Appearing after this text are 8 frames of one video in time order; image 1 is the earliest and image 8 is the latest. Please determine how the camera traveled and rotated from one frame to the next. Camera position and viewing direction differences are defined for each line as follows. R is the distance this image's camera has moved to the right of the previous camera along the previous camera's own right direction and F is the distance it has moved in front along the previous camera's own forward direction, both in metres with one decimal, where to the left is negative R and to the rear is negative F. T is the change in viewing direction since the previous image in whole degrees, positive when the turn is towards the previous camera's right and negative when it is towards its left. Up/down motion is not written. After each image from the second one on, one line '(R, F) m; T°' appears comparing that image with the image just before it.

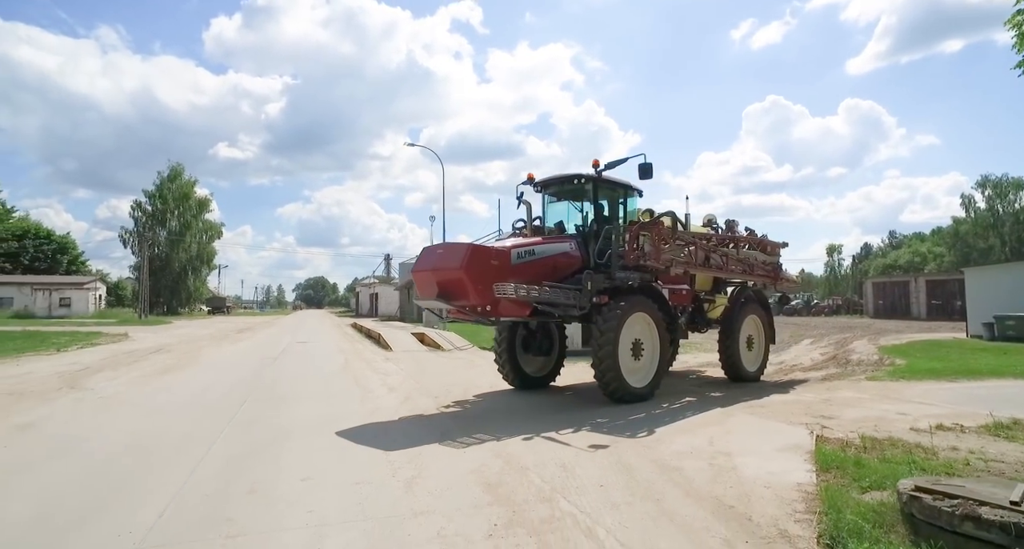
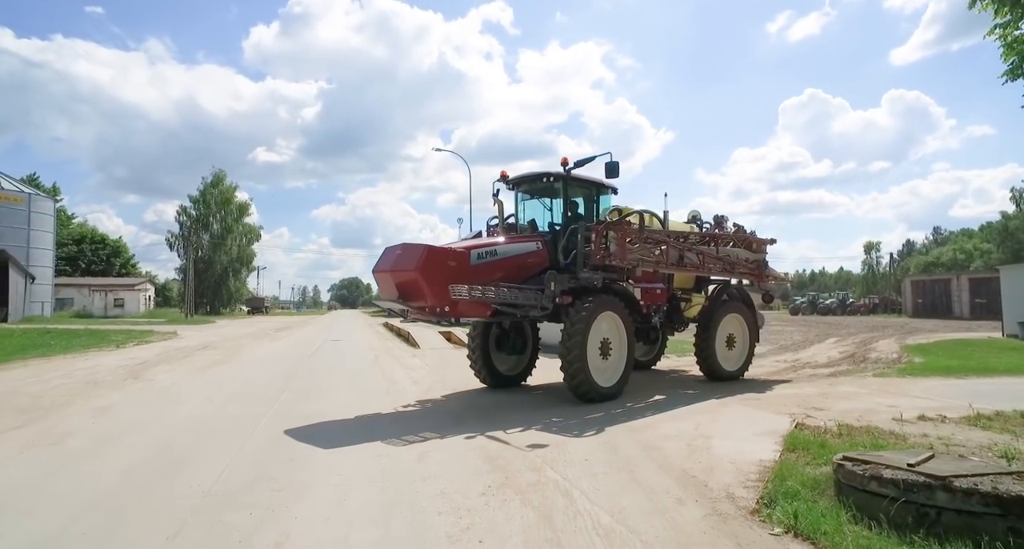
(+0.4, -0.8) m; -3°
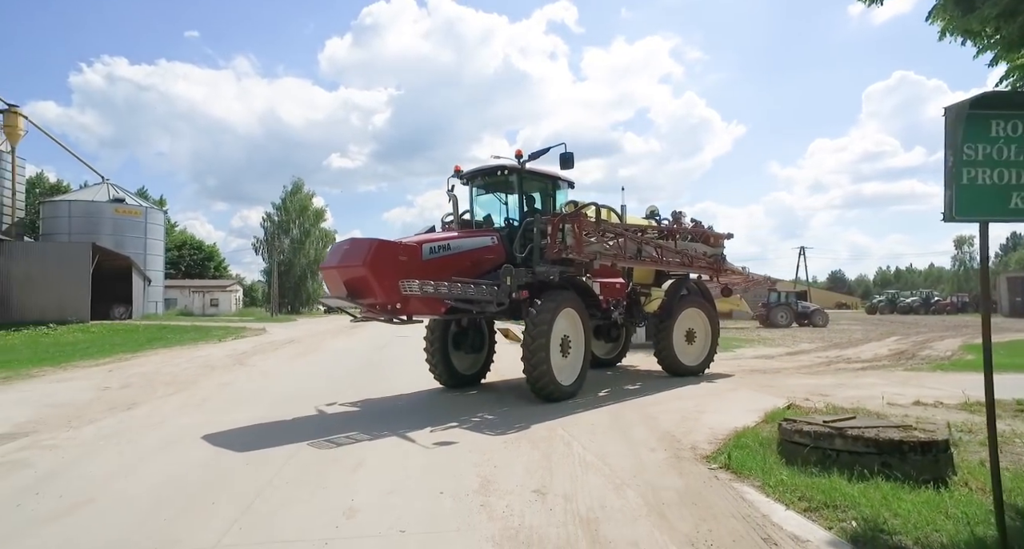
(+0.6, -1.5) m; -7°
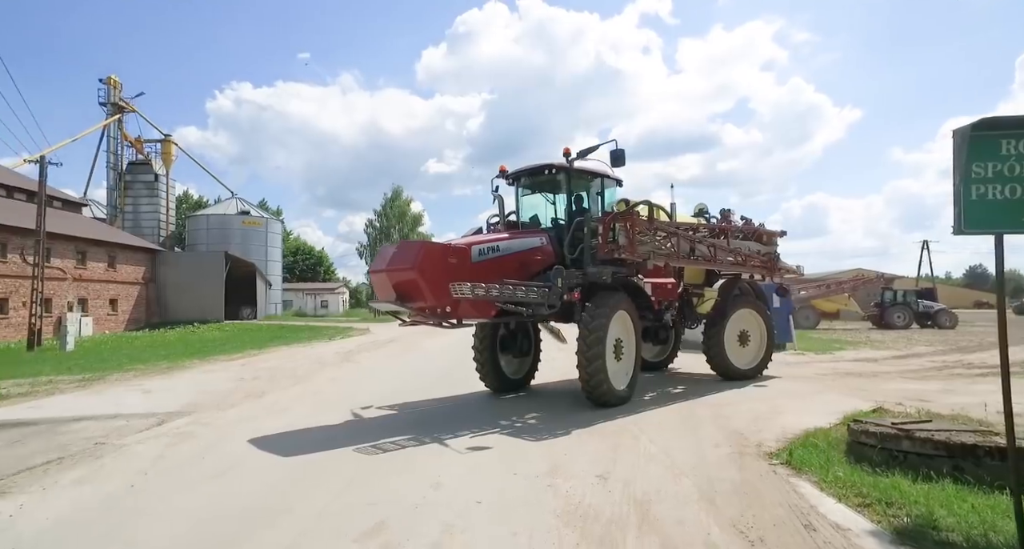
(+0.3, -0.6) m; -9°
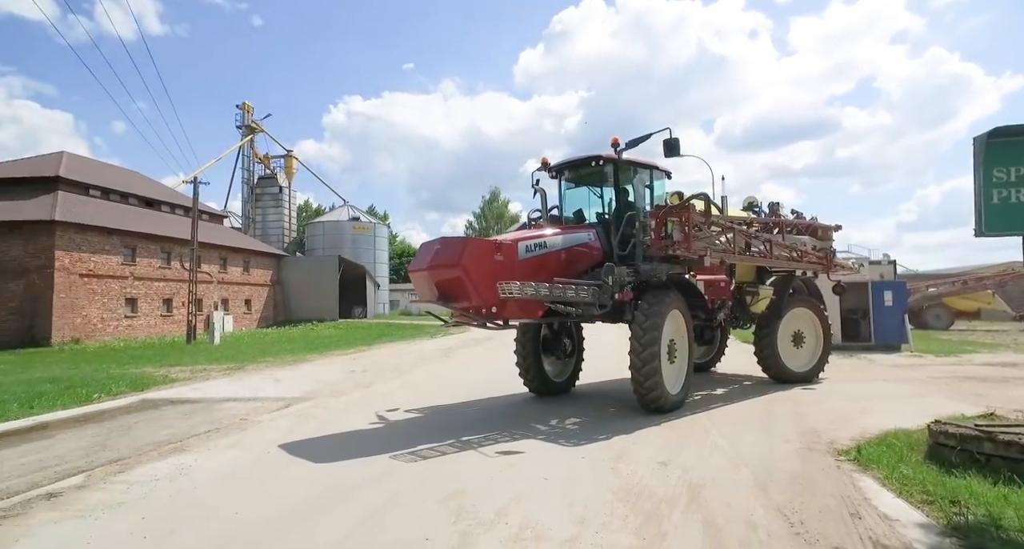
(+0.3, -0.5) m; -10°
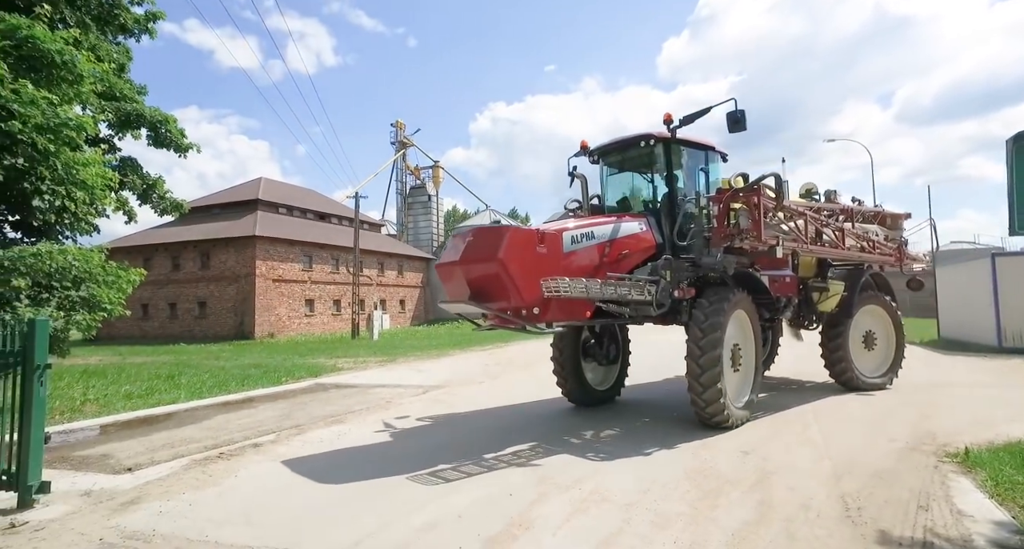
(+0.6, -0.7) m; -14°
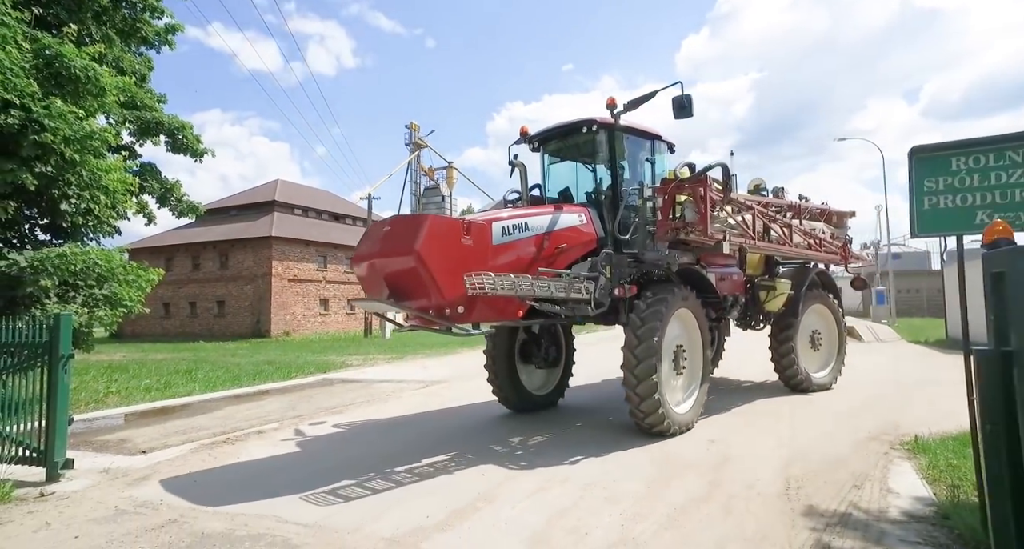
(+0.4, -0.4) m; -2°
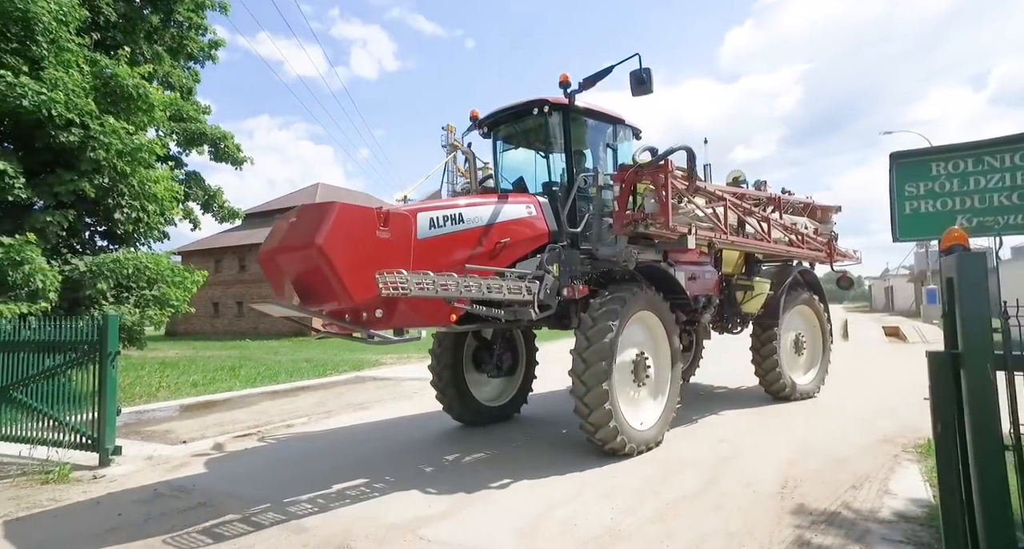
(+0.3, -0.2) m; -4°
